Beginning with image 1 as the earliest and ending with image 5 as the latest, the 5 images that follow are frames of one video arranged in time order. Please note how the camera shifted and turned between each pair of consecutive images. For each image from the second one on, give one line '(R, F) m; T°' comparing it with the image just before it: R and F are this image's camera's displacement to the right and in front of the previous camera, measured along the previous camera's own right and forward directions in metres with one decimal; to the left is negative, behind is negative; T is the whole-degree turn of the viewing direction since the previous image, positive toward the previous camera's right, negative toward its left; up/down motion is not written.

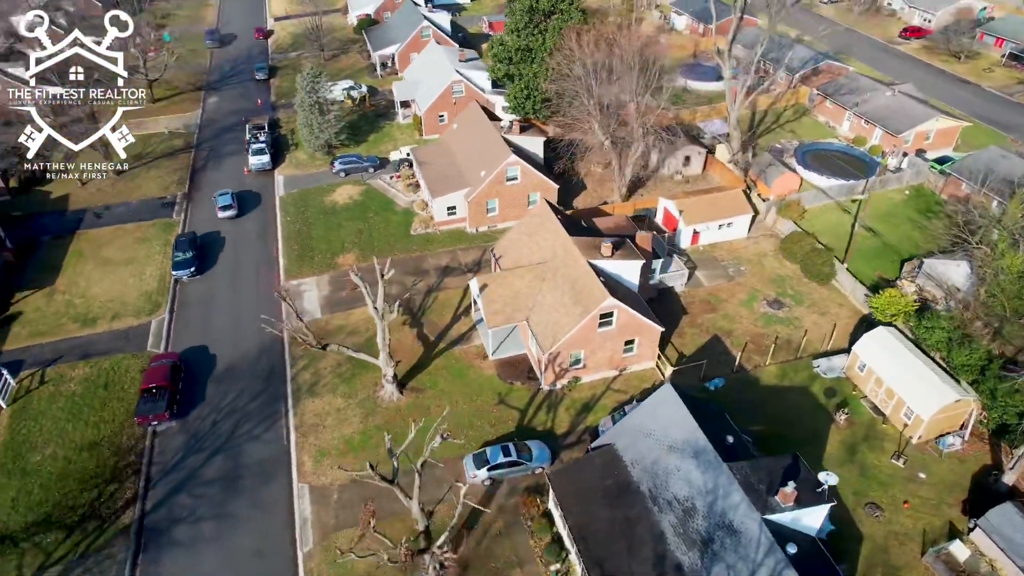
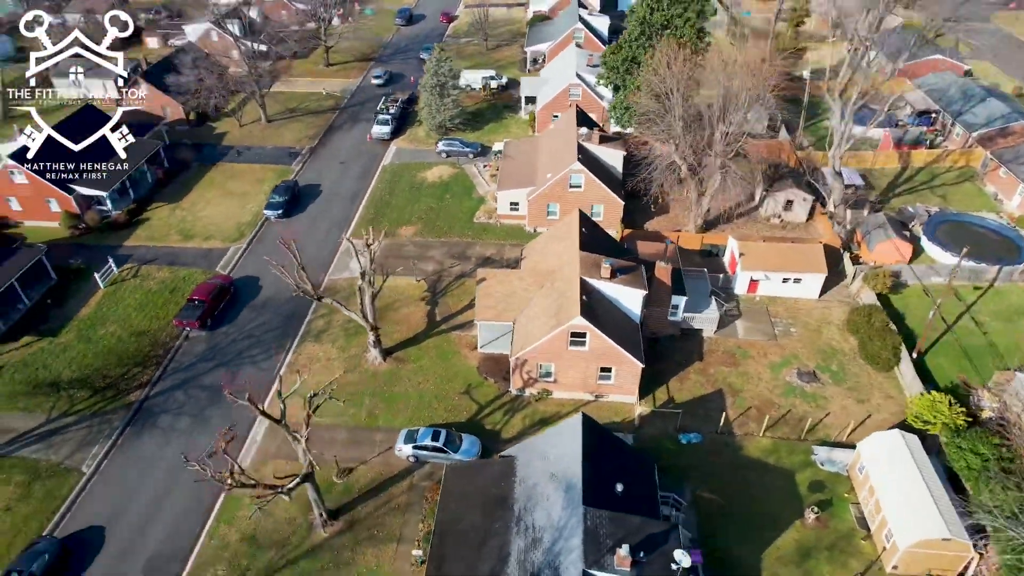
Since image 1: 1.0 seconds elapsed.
(+9.2, +1.0) m; -17°
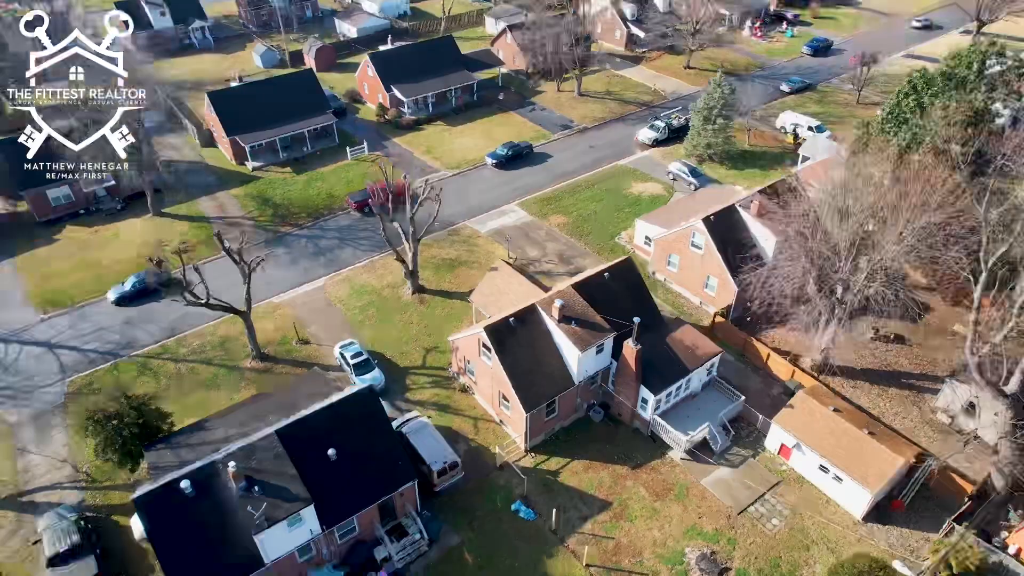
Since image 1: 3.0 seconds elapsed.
(+18.8, +6.1) m; -36°
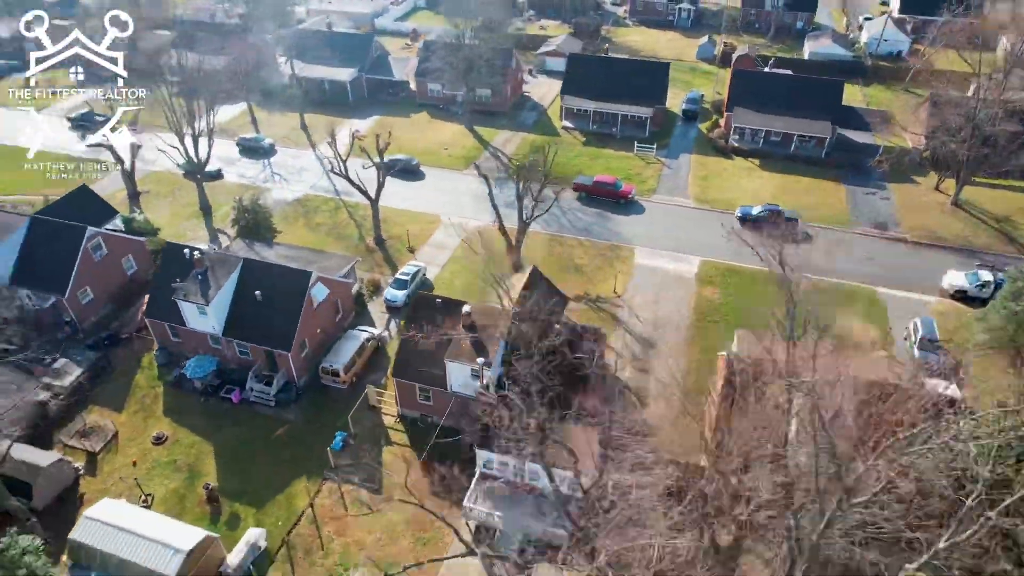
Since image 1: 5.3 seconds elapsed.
(+20.3, +8.1) m; -41°
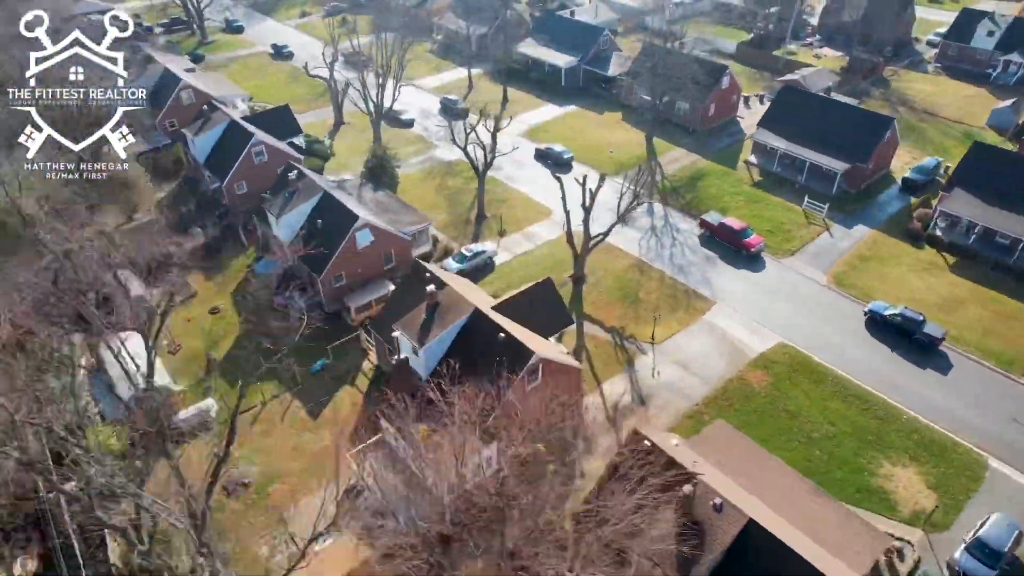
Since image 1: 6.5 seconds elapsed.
(+12.9, +3.3) m; -25°
